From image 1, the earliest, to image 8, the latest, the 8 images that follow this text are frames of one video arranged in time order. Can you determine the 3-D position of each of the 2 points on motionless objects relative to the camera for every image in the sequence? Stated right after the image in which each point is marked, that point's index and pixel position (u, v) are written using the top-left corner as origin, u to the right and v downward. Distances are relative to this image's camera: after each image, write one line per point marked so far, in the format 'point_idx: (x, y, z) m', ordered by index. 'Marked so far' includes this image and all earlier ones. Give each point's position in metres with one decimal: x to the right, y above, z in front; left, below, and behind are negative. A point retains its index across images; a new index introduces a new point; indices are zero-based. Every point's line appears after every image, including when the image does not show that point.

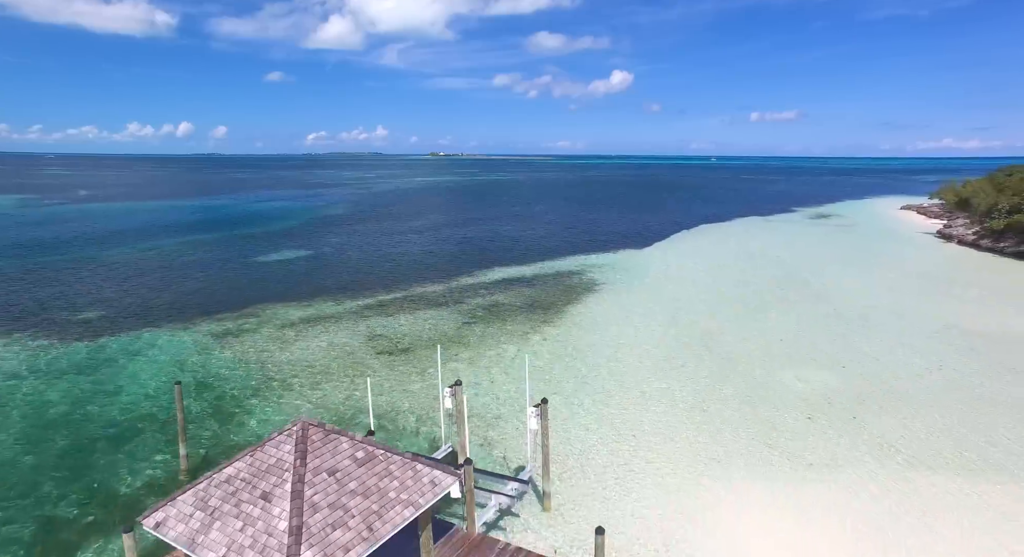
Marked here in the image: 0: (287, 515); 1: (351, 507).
0: (-2.8, -2.8, +6.9) m
1: (-2.1, -2.9, +7.3) m
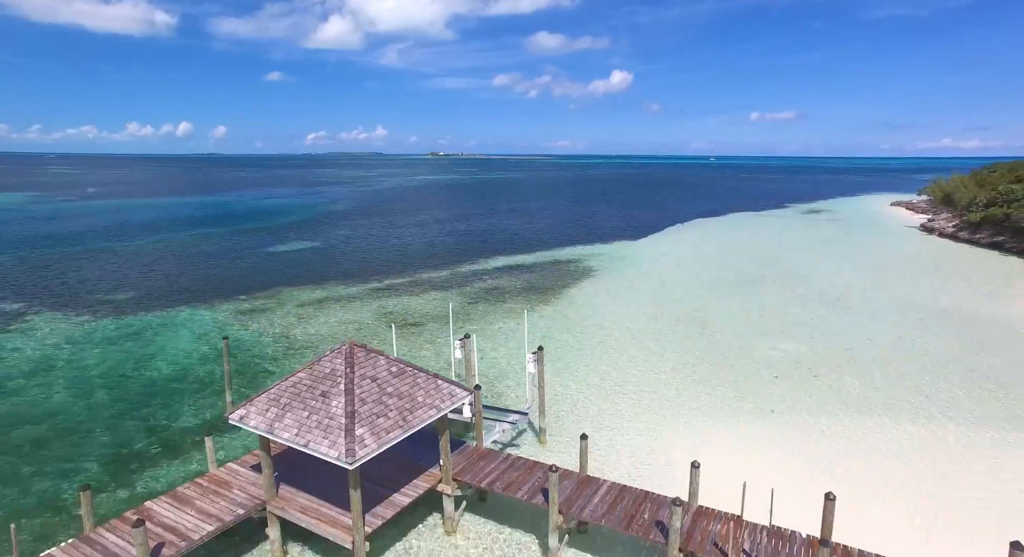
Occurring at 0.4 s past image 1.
0: (-2.7, -2.0, +9.0) m
1: (-2.1, -2.0, +9.5) m
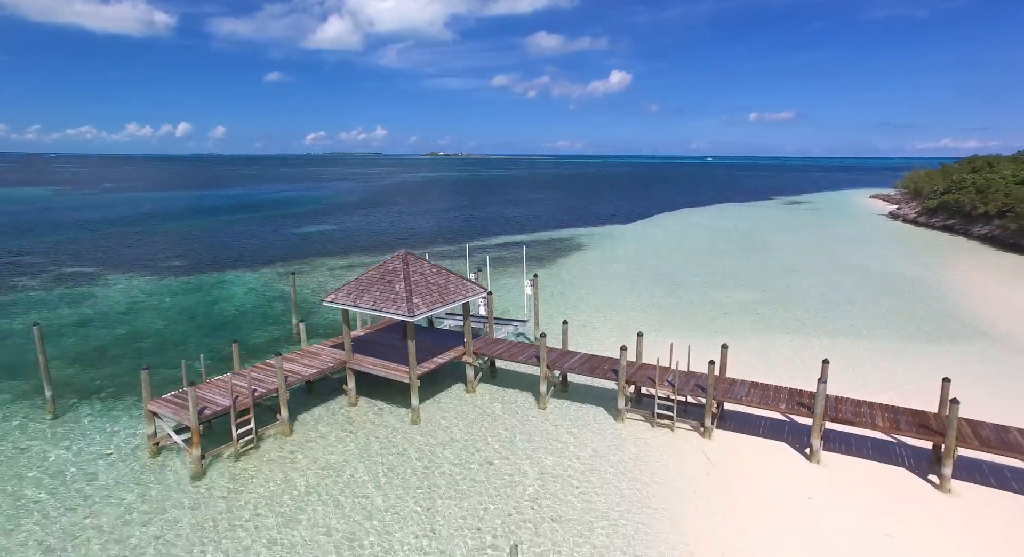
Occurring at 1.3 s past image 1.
0: (-2.7, -0.1, +13.8) m
1: (-2.0, -0.2, +14.2) m
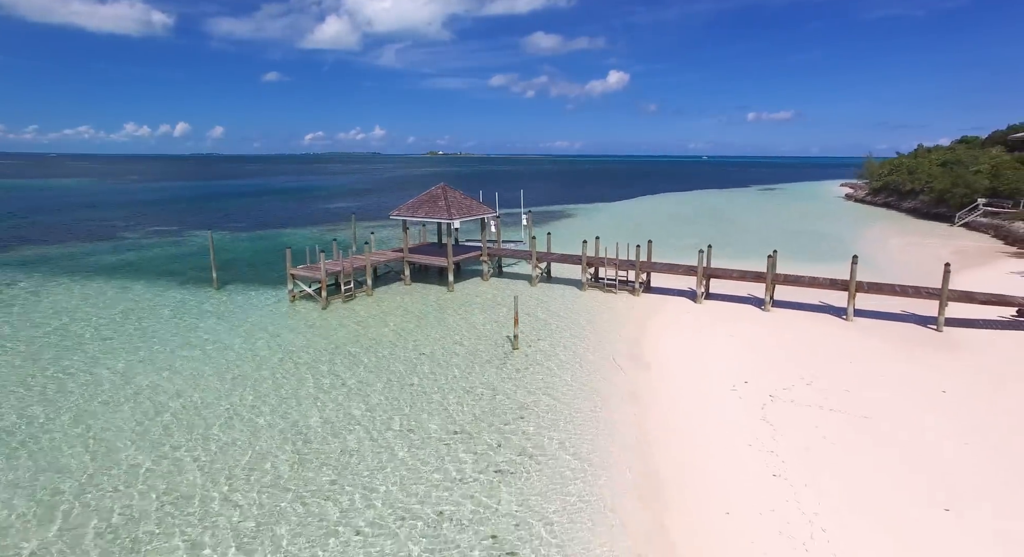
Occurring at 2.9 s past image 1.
0: (-2.6, +2.9, +21.4) m
1: (-2.0, +2.9, +21.8) m
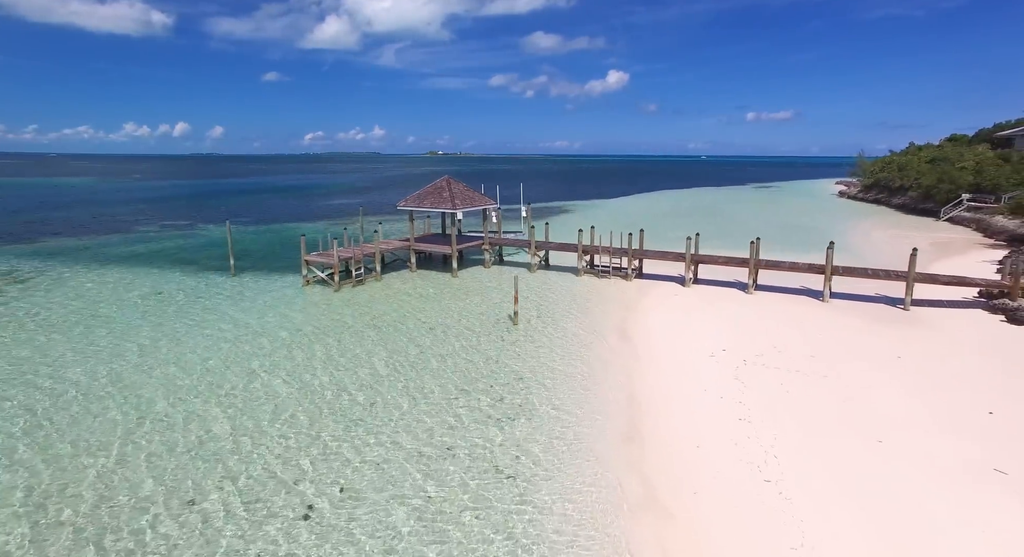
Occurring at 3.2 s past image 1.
0: (-2.6, +3.4, +22.7) m
1: (-2.0, +3.4, +23.2) m
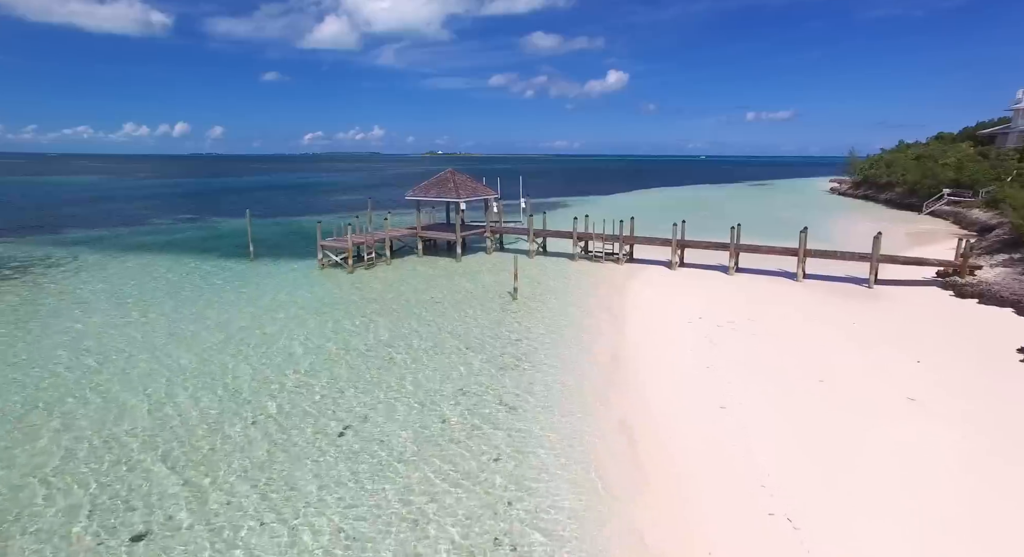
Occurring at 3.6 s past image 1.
0: (-2.6, +4.1, +24.4) m
1: (-2.0, +4.1, +24.9) m
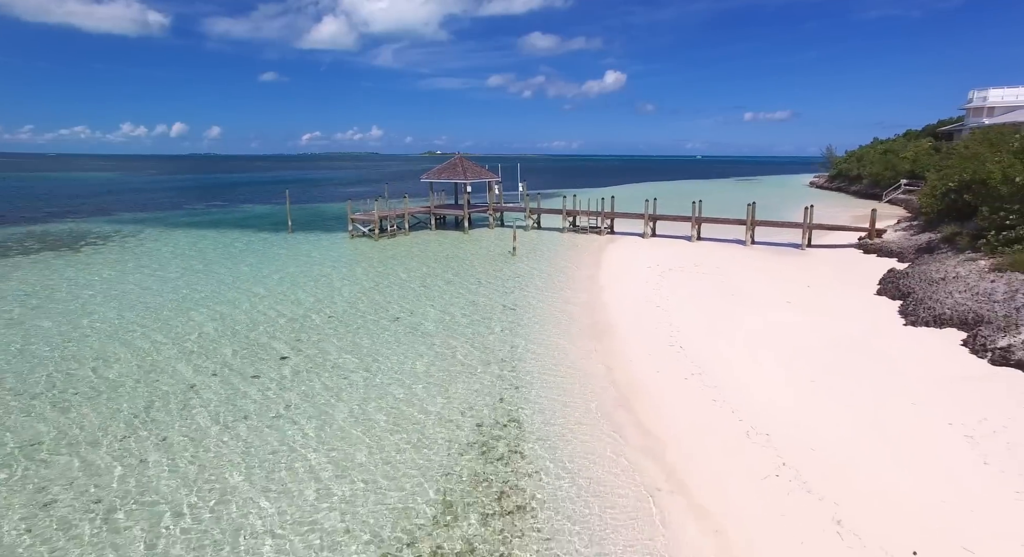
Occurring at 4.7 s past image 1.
0: (-2.7, +5.6, +28.7) m
1: (-2.0, +5.6, +29.2) m
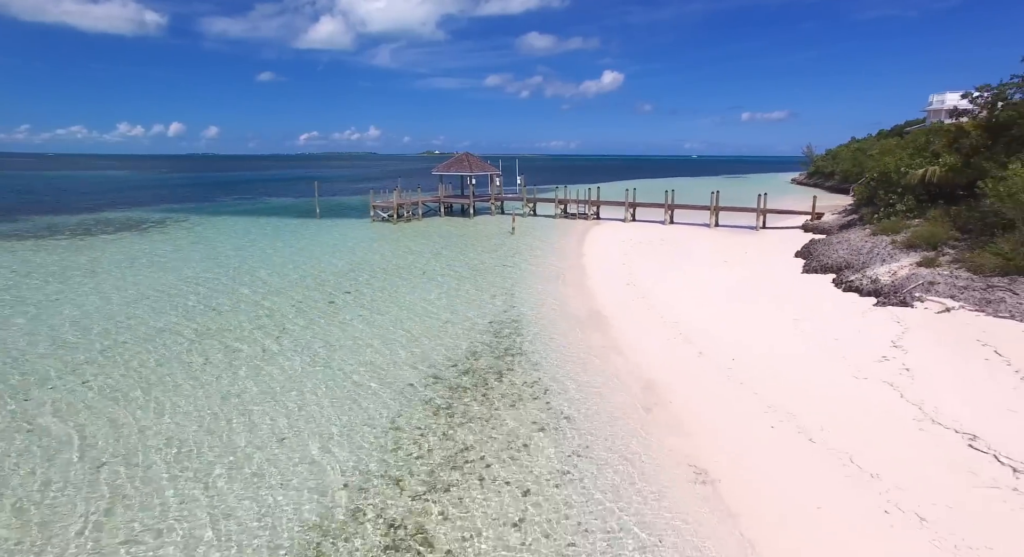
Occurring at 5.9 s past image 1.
0: (-2.8, +6.7, +32.8) m
1: (-2.1, +6.7, +33.3) m
